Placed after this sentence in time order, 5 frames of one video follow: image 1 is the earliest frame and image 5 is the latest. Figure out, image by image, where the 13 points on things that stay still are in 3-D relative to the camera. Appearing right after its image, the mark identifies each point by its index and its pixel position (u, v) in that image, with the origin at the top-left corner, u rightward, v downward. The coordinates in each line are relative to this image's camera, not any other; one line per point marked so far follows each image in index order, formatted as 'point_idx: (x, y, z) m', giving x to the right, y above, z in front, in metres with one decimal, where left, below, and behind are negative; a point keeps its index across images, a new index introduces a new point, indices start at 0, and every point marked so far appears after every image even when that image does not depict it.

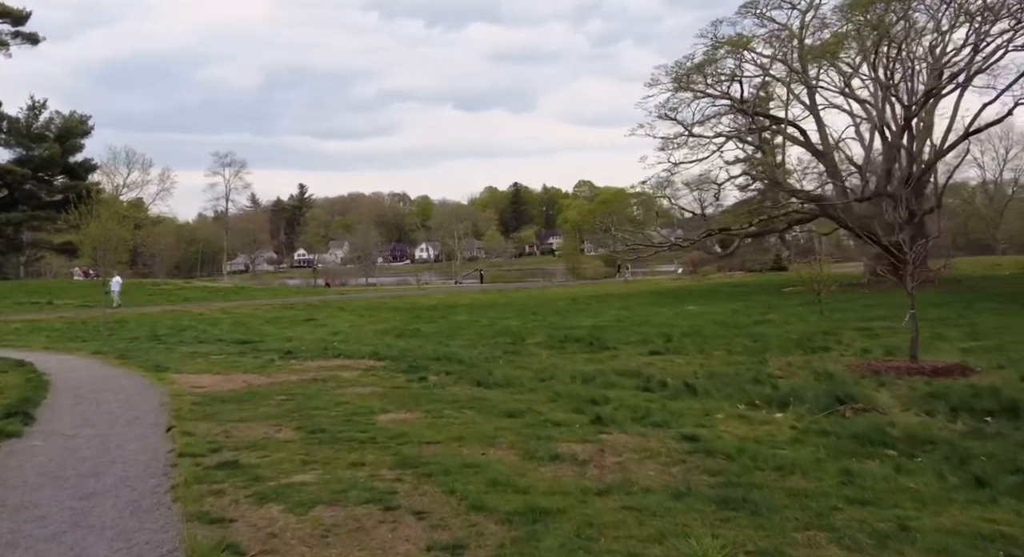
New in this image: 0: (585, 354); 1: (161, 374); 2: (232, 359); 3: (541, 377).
0: (+1.3, -1.3, +14.2) m
1: (-5.7, -1.5, +13.5) m
2: (-5.1, -1.5, +15.4) m
3: (+0.4, -1.3, +11.3) m
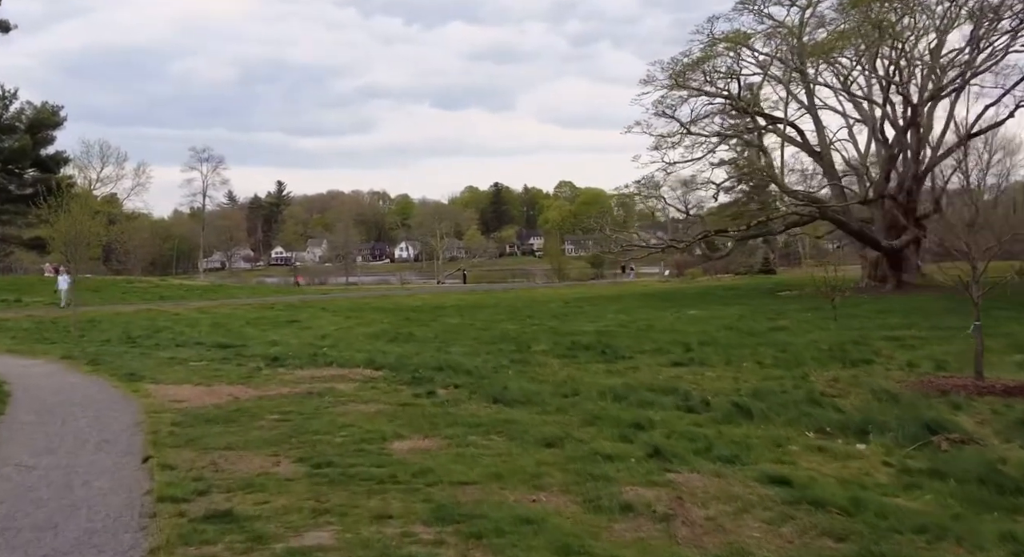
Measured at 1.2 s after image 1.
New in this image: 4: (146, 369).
0: (+1.4, -1.4, +13.1) m
1: (-5.5, -1.5, +12.2) m
2: (-5.0, -1.5, +14.1) m
3: (+0.6, -1.4, +10.2) m
4: (-6.1, -1.5, +13.9) m
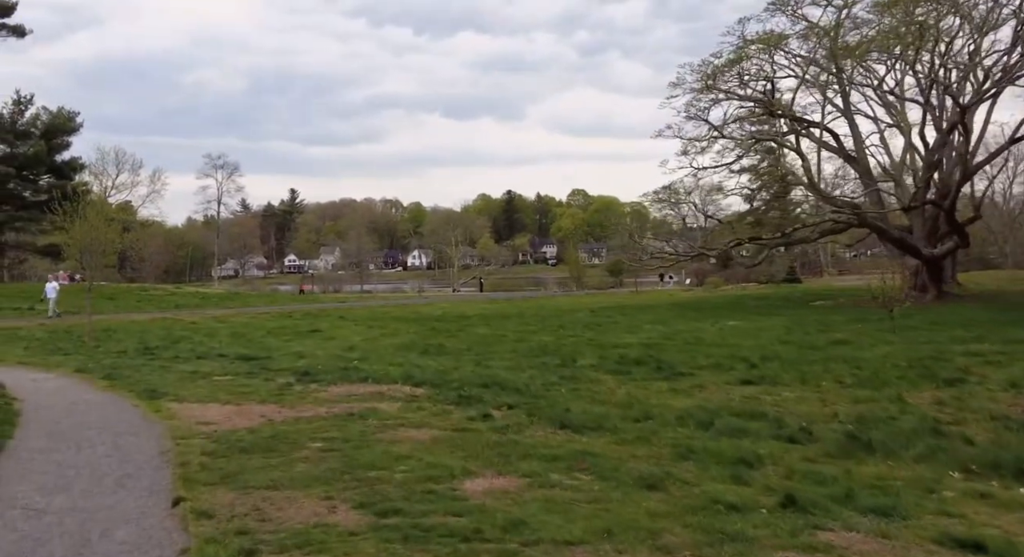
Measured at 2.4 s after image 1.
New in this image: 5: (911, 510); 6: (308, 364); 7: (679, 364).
0: (+2.2, -1.5, +12.0) m
1: (-4.8, -1.7, +11.2) m
2: (-4.3, -1.6, +13.1) m
3: (+1.3, -1.5, +9.1) m
4: (-5.4, -1.7, +13.0) m
5: (+2.4, -1.4, +5.1) m
6: (-3.9, -1.6, +15.8) m
7: (+2.8, -1.4, +13.9) m
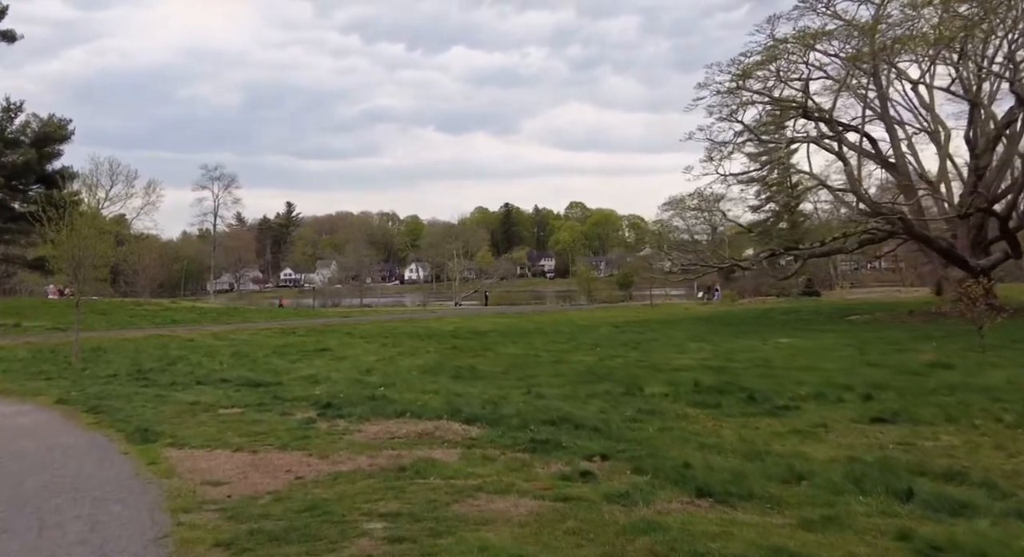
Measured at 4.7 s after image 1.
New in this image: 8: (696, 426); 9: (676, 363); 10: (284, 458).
0: (+3.0, -1.7, +9.8) m
1: (-3.9, -1.8, +9.0) m
2: (-3.4, -1.8, +10.9) m
3: (+2.2, -1.6, +6.9) m
4: (-4.5, -1.8, +10.7) m
5: (+3.3, -1.5, +3.0) m
6: (-3.0, -1.9, +13.6) m
7: (+3.6, -1.6, +11.8) m
8: (+2.1, -1.7, +9.6) m
9: (+3.2, -1.7, +16.4) m
10: (-2.3, -1.8, +8.2) m
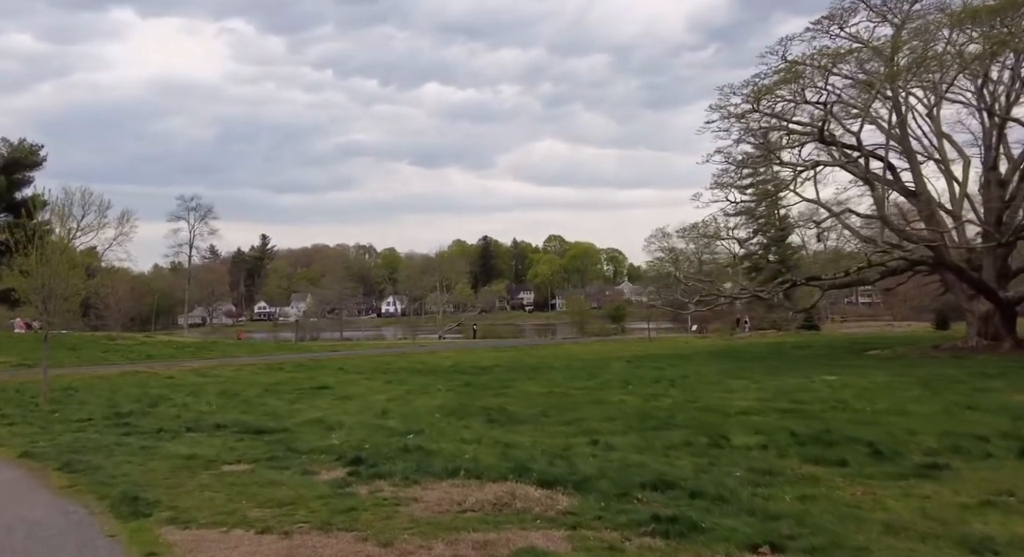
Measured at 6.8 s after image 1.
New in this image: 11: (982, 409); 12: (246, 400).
0: (+3.9, -1.9, +7.9) m
1: (-3.0, -2.0, +6.9) m
2: (-2.6, -2.1, +8.8) m
3: (+3.2, -1.7, +4.9) m
4: (-3.7, -2.1, +8.5) m
5: (+4.4, -1.5, +1.0) m
6: (-2.2, -2.2, +11.4) m
7: (+4.5, -2.0, +9.8) m
8: (+3.0, -1.9, +7.6) m
9: (+3.9, -2.2, +14.5) m
10: (-1.3, -1.9, +6.1) m
11: (+7.3, -2.0, +13.0) m
12: (-6.0, -2.7, +18.7) m
